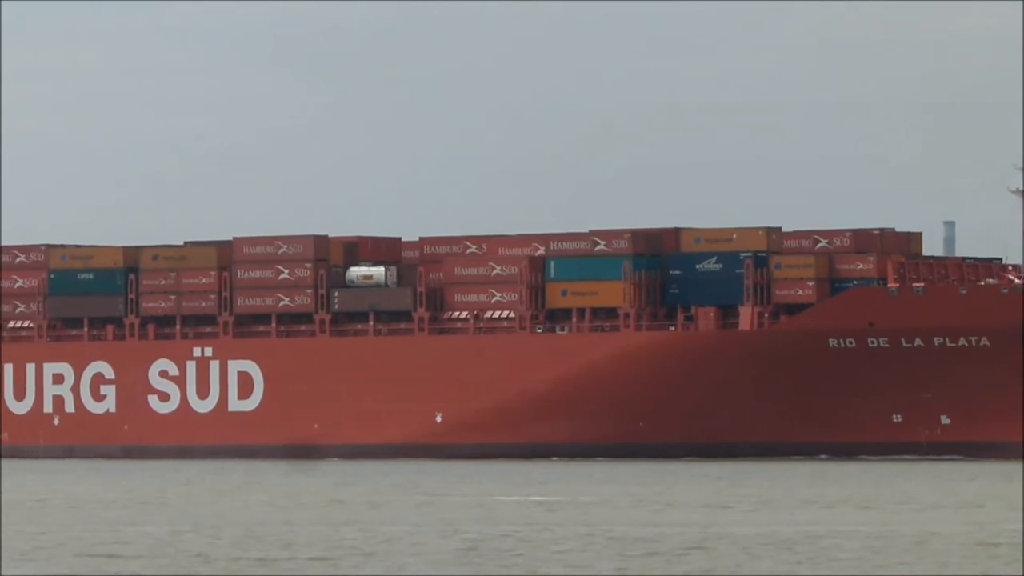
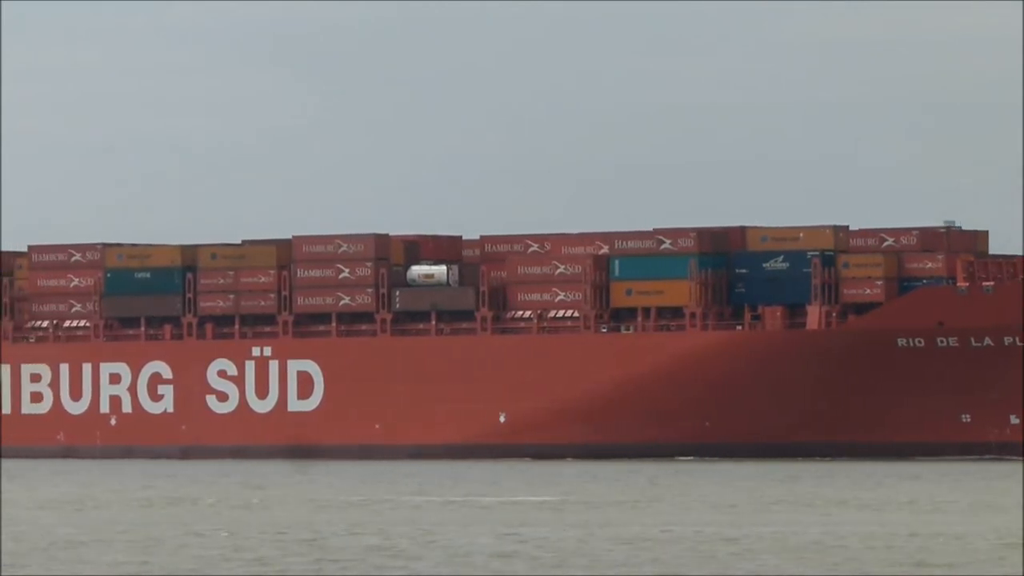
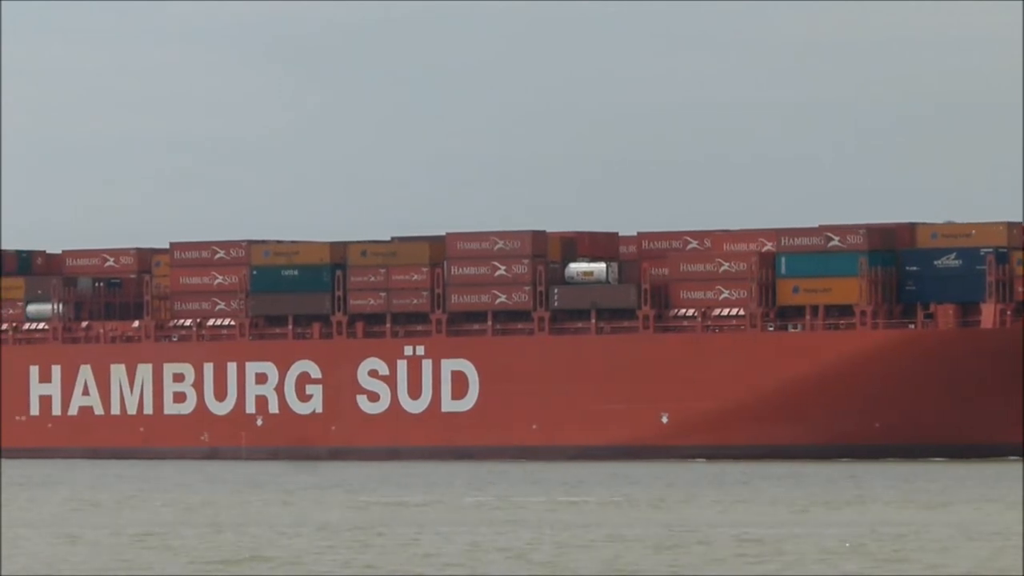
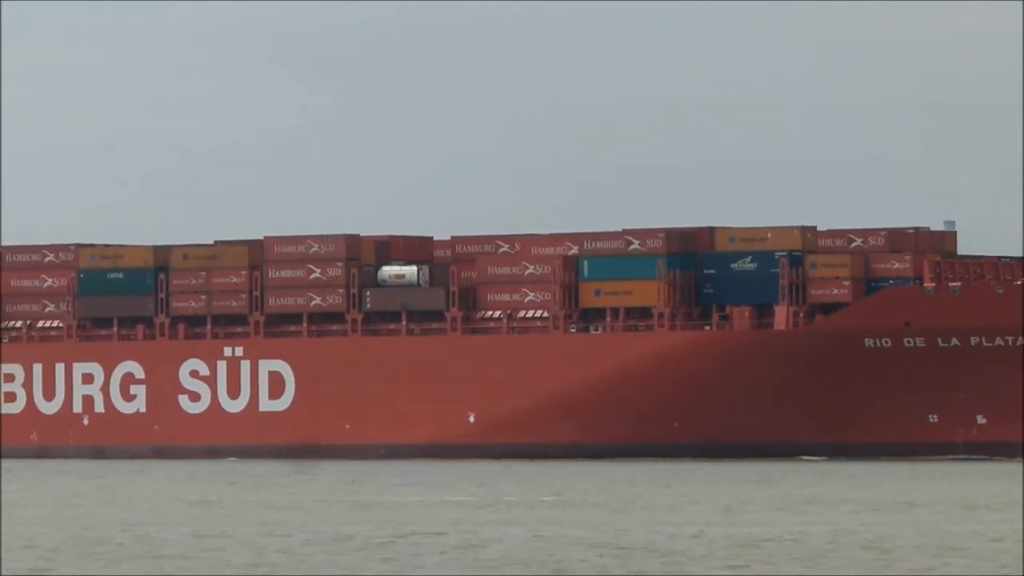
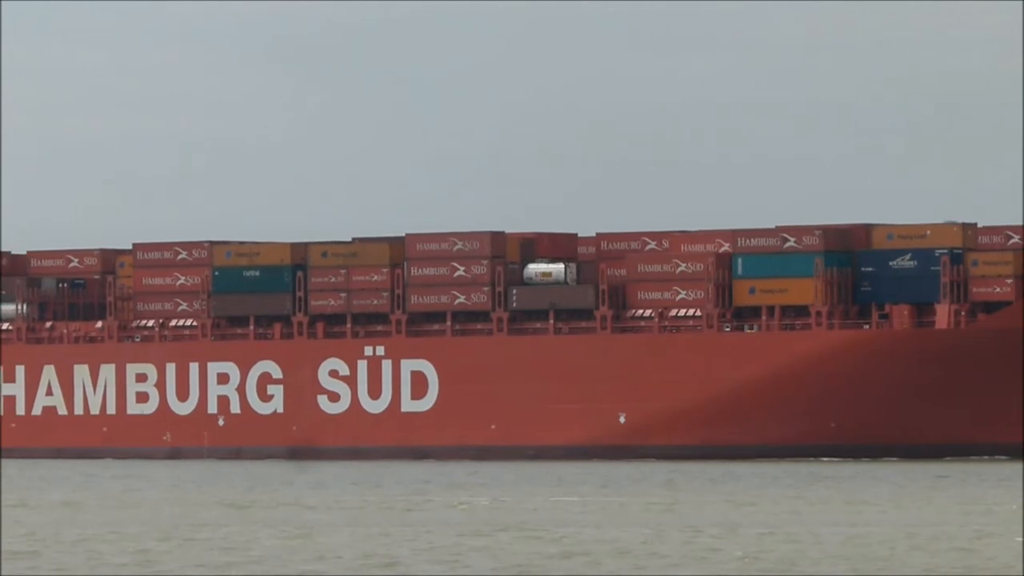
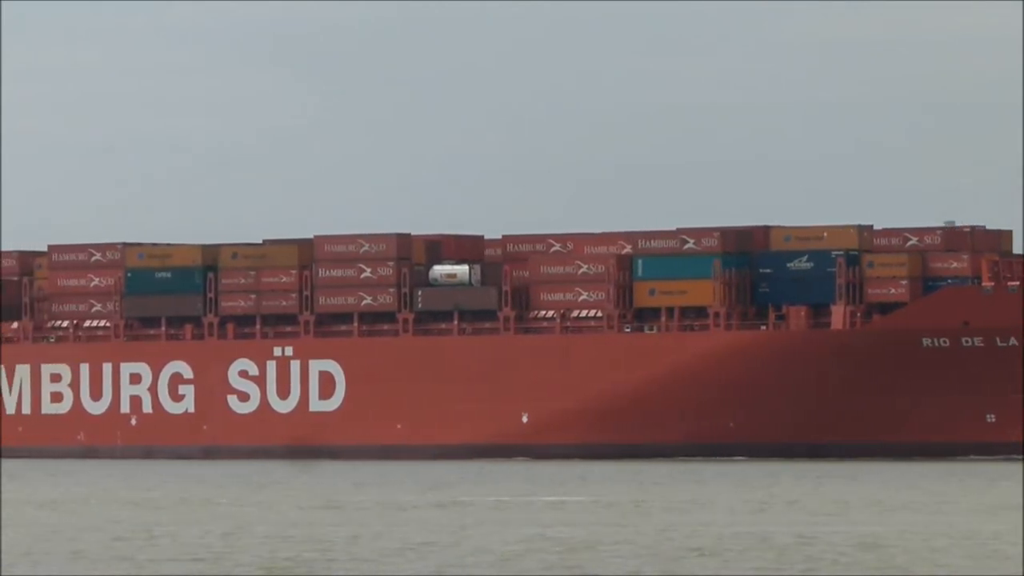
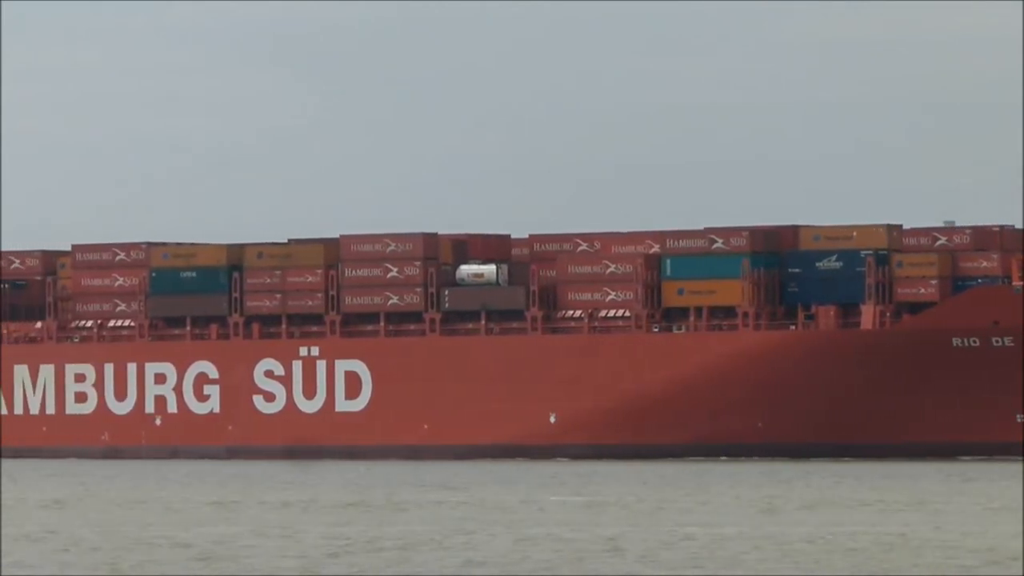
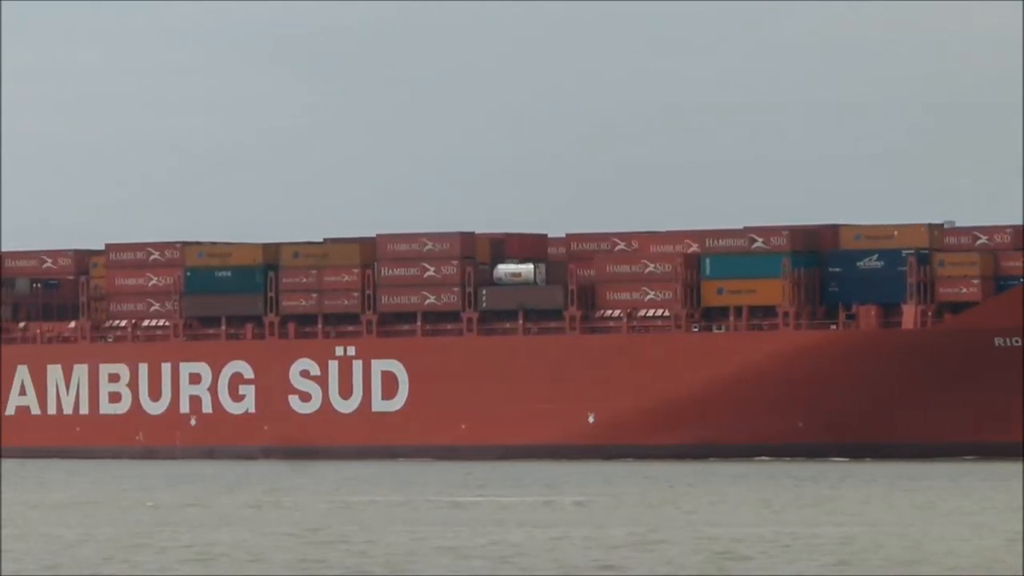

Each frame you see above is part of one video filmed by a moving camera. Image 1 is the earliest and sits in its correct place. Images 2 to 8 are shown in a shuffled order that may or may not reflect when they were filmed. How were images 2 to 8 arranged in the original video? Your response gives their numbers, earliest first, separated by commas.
4, 2, 6, 7, 8, 5, 3
